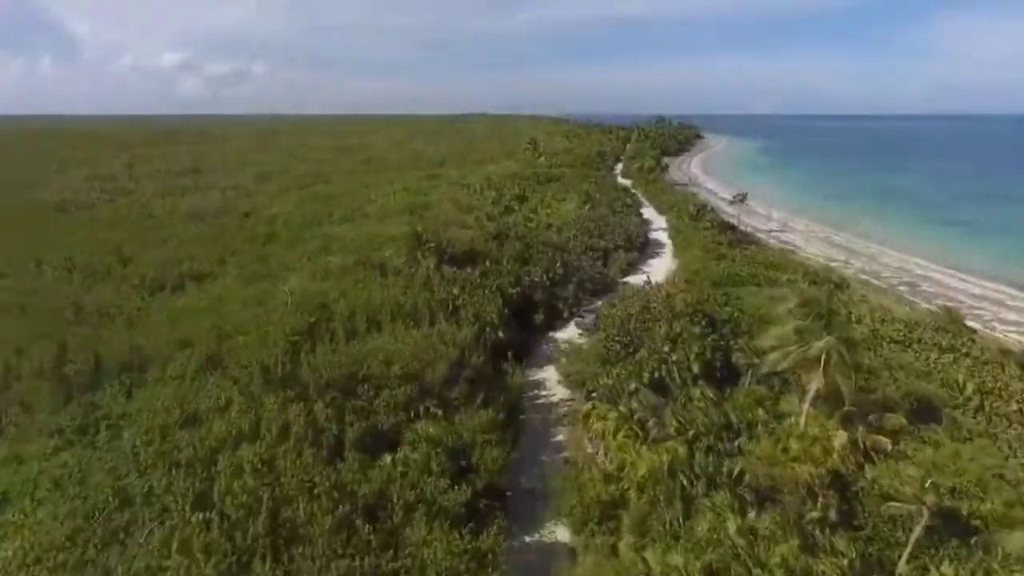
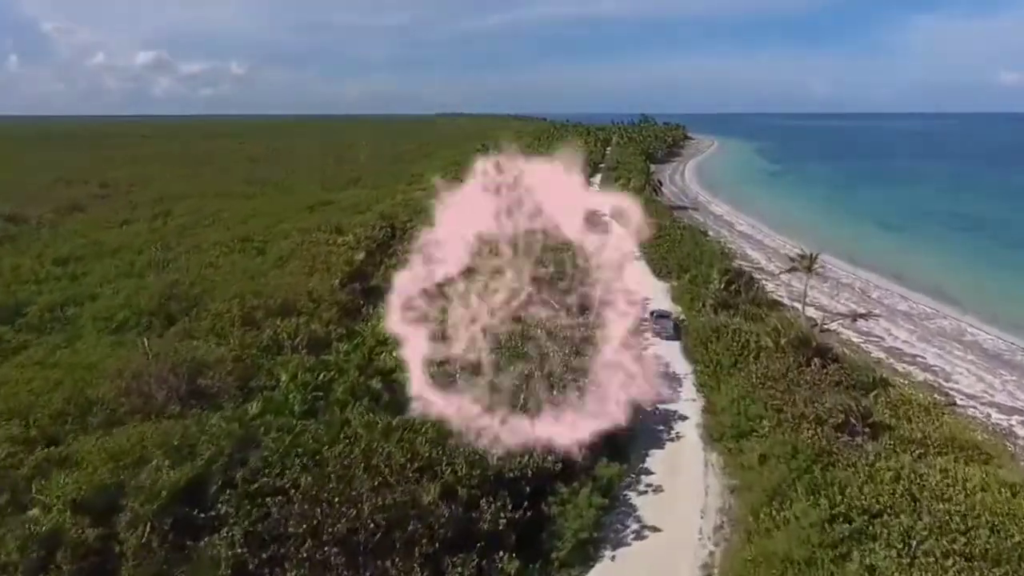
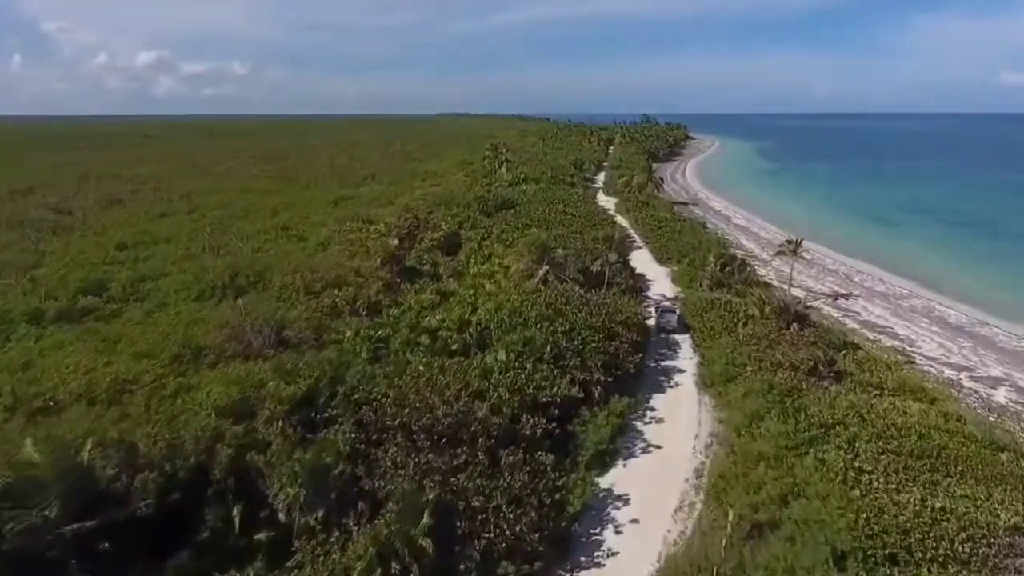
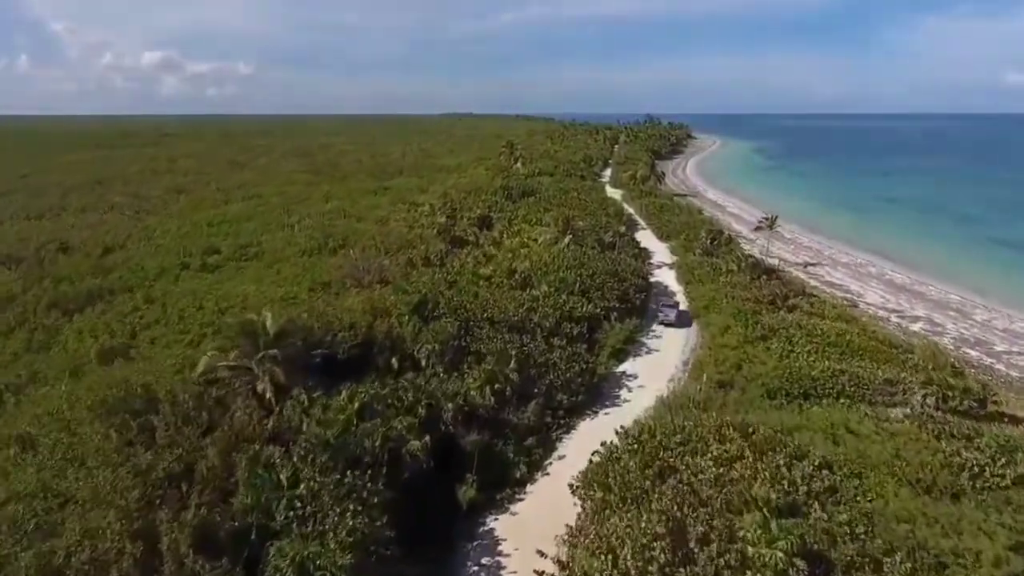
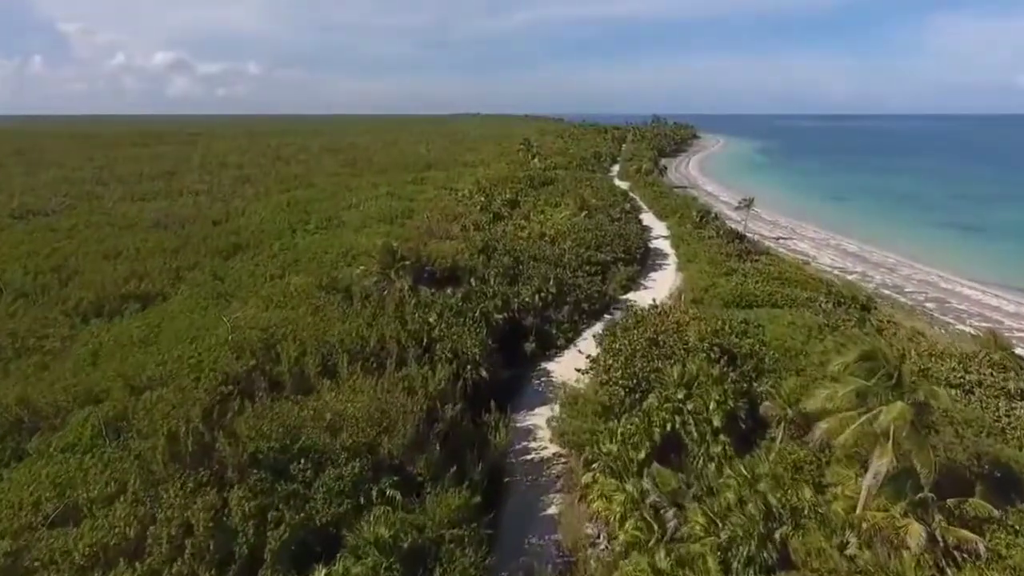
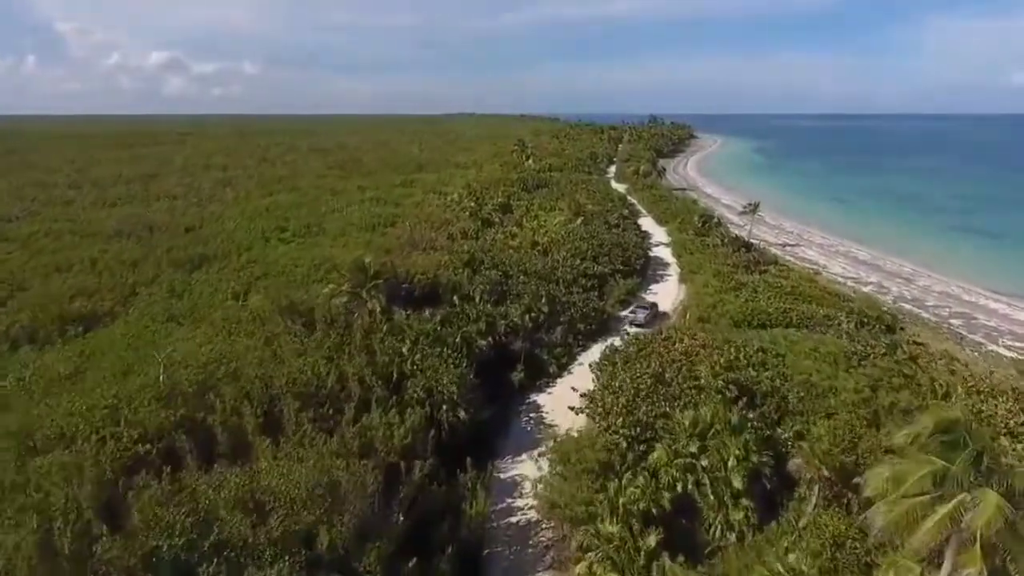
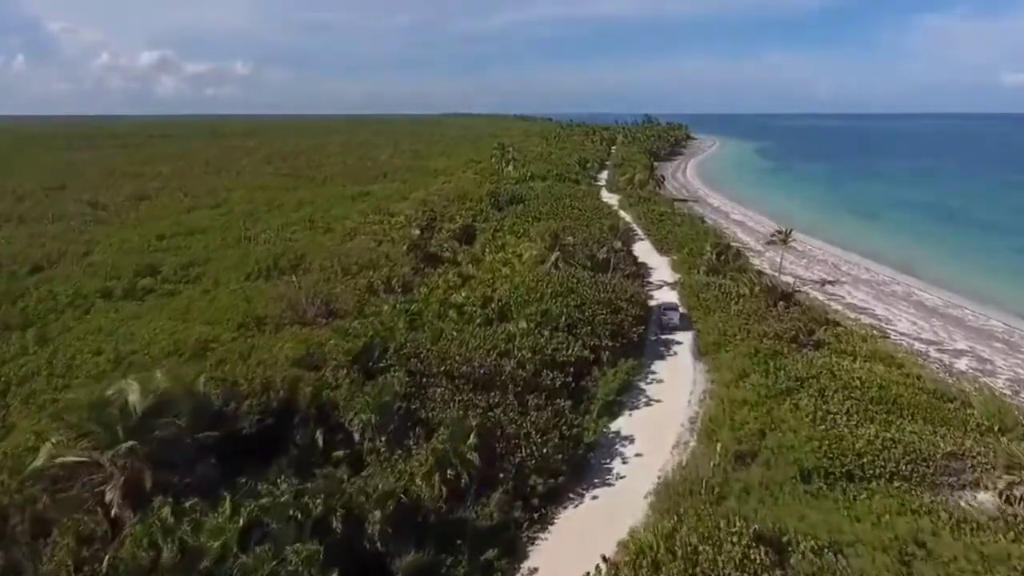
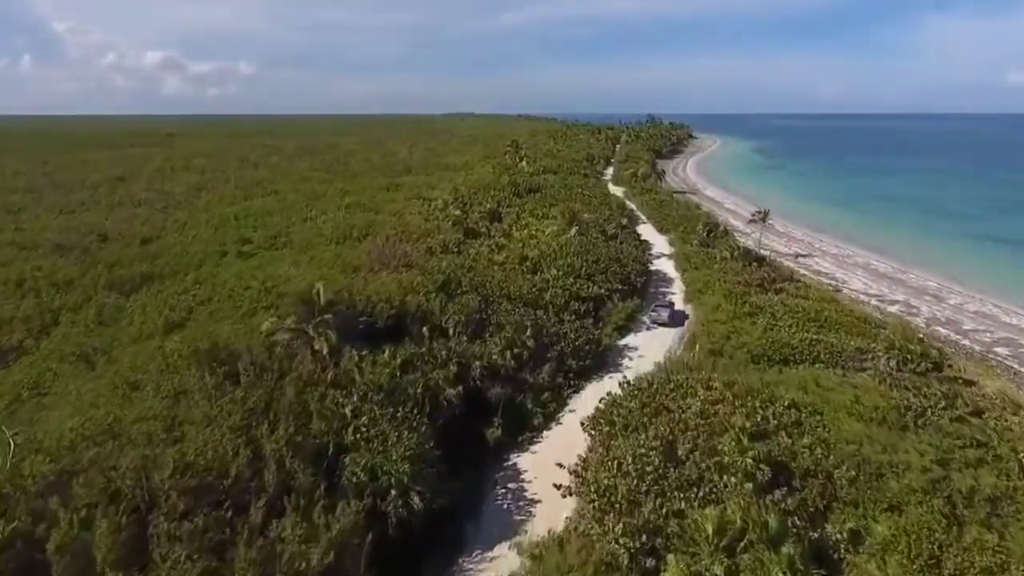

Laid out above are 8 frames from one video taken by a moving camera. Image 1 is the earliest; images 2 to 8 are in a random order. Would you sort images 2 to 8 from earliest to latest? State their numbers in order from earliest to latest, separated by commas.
5, 6, 8, 4, 7, 3, 2
